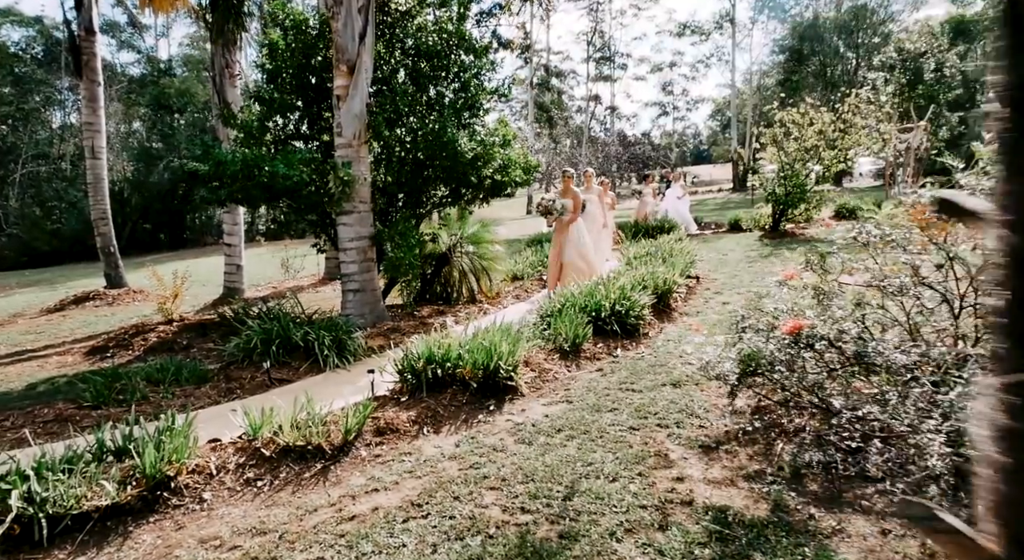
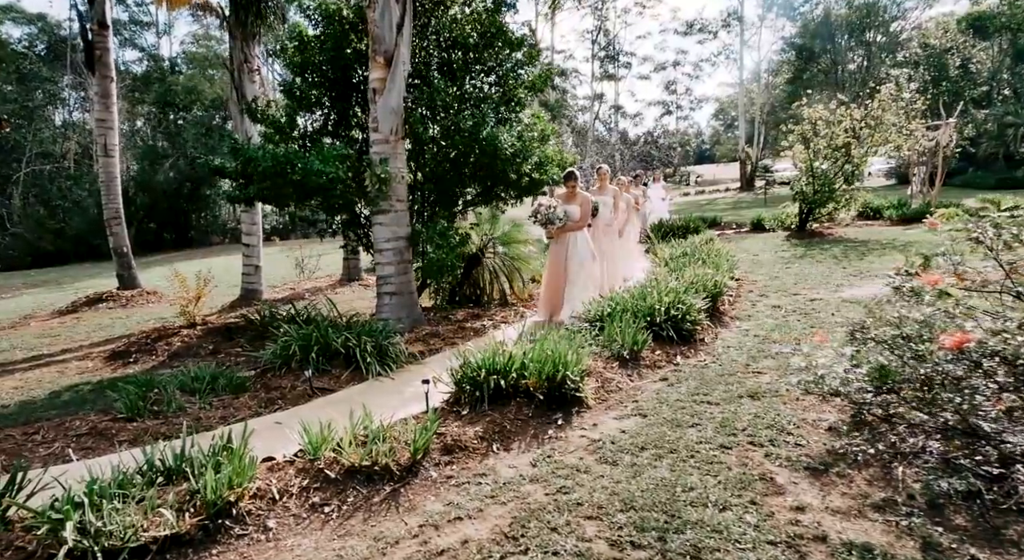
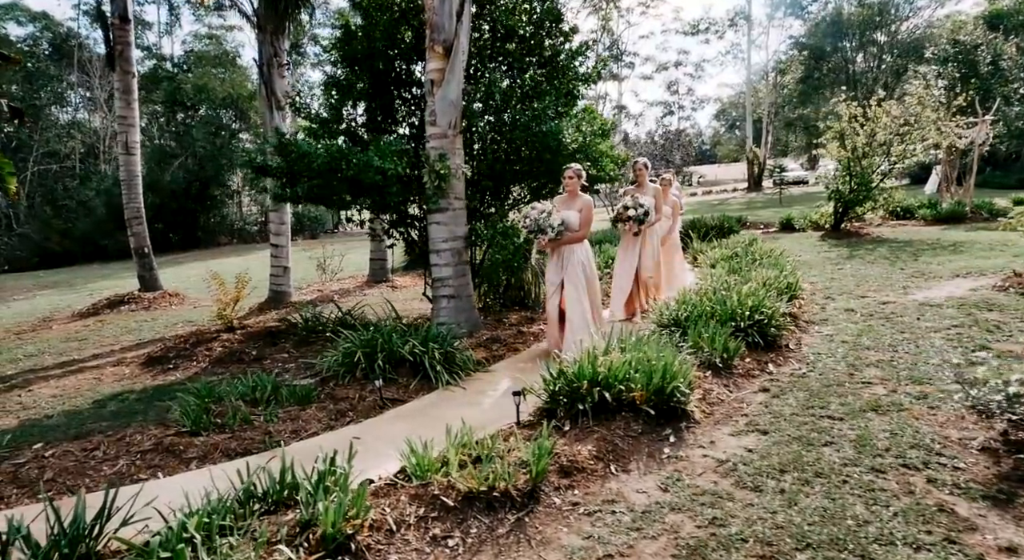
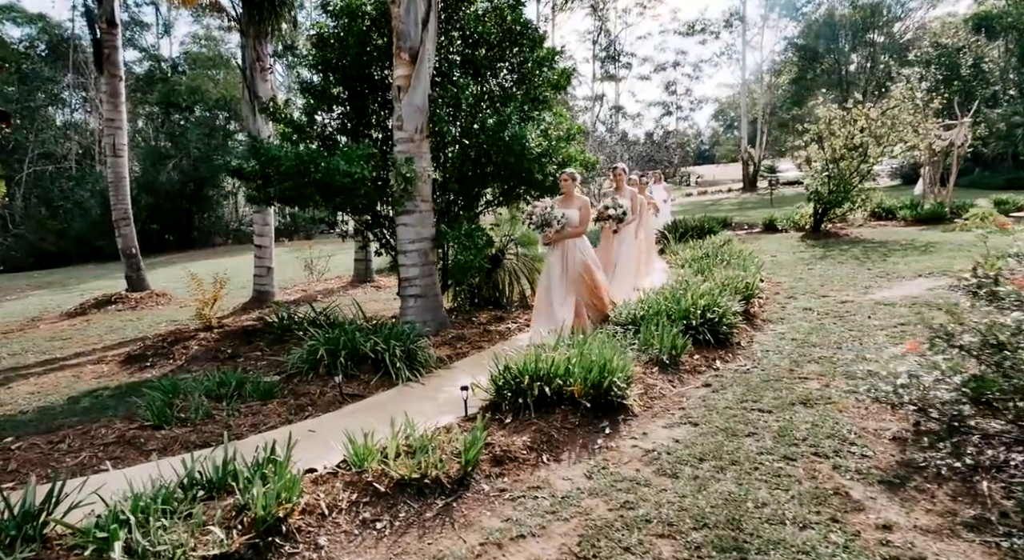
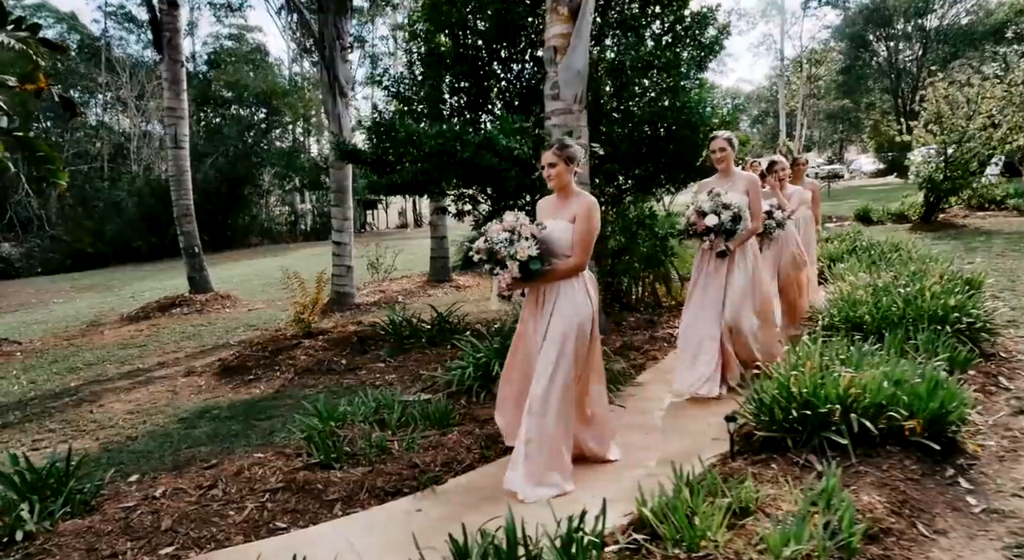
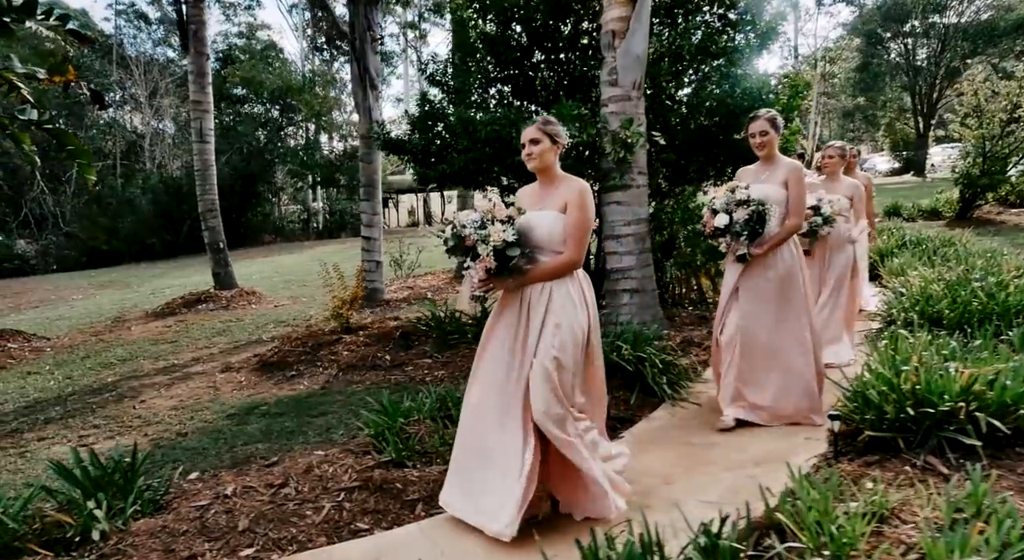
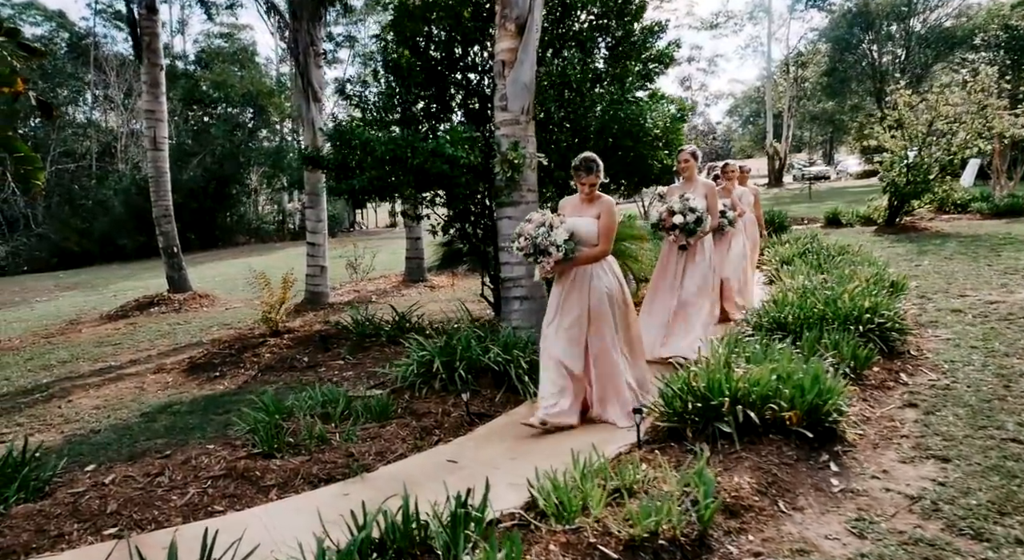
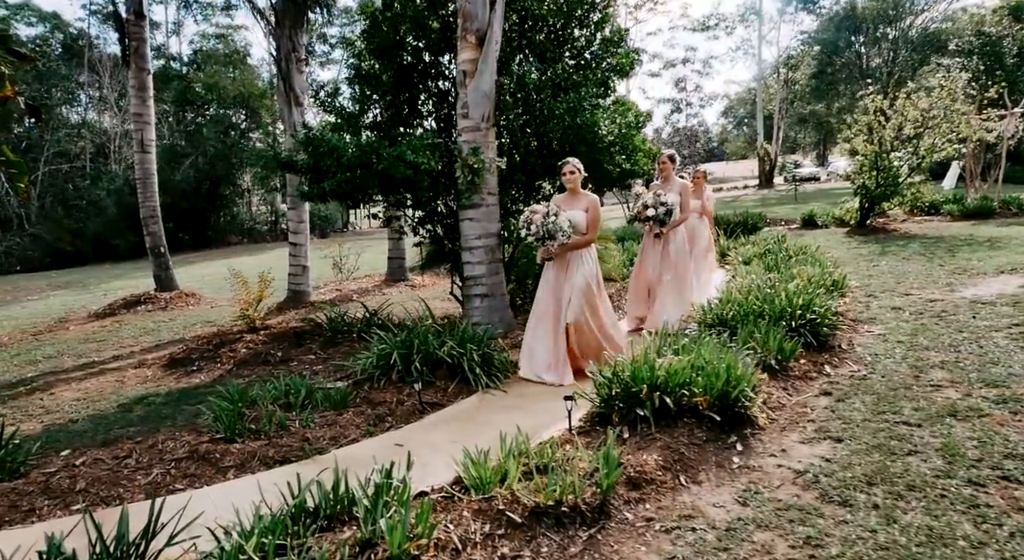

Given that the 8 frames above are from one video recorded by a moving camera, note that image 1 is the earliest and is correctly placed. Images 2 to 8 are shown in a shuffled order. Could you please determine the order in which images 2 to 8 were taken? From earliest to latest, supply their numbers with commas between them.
2, 4, 3, 8, 7, 5, 6
